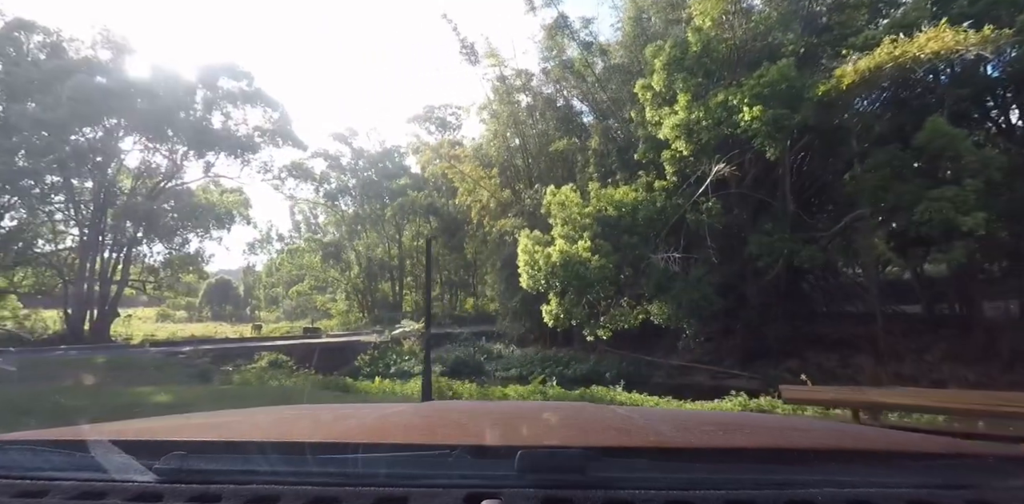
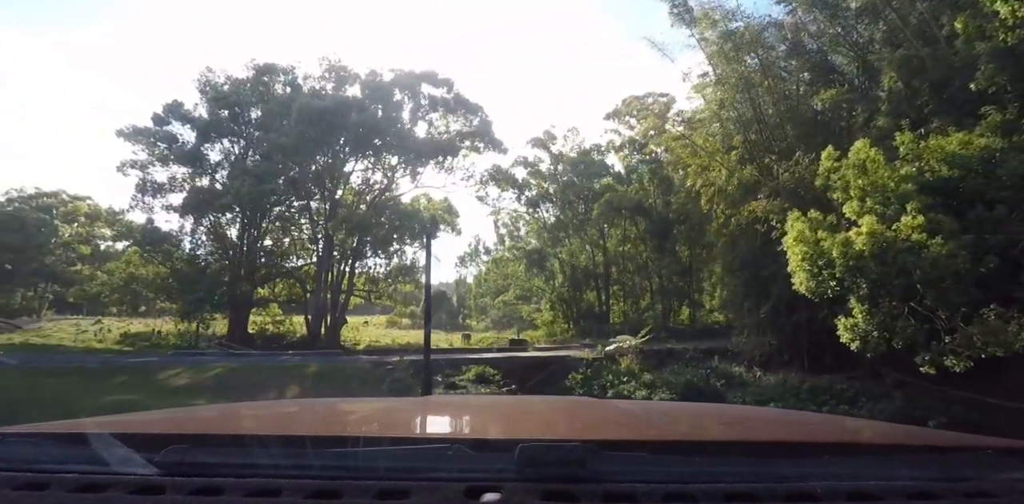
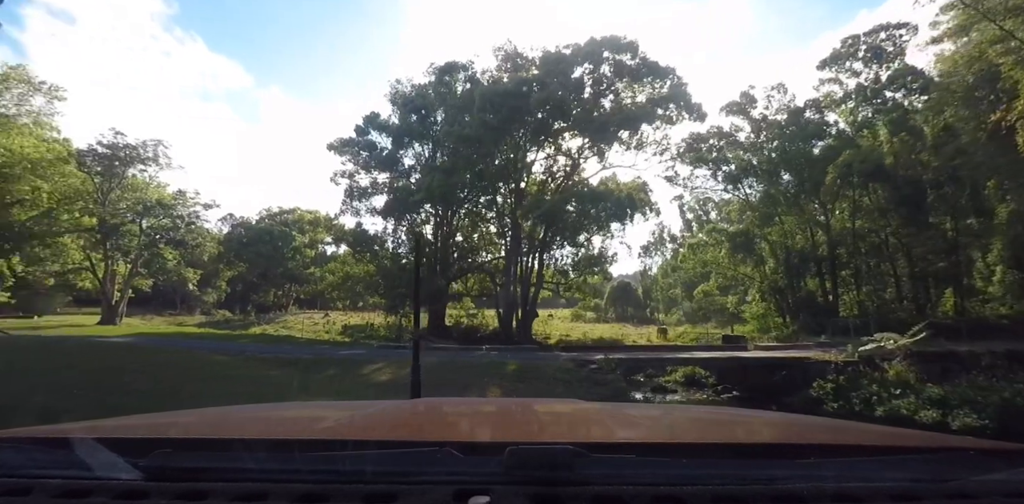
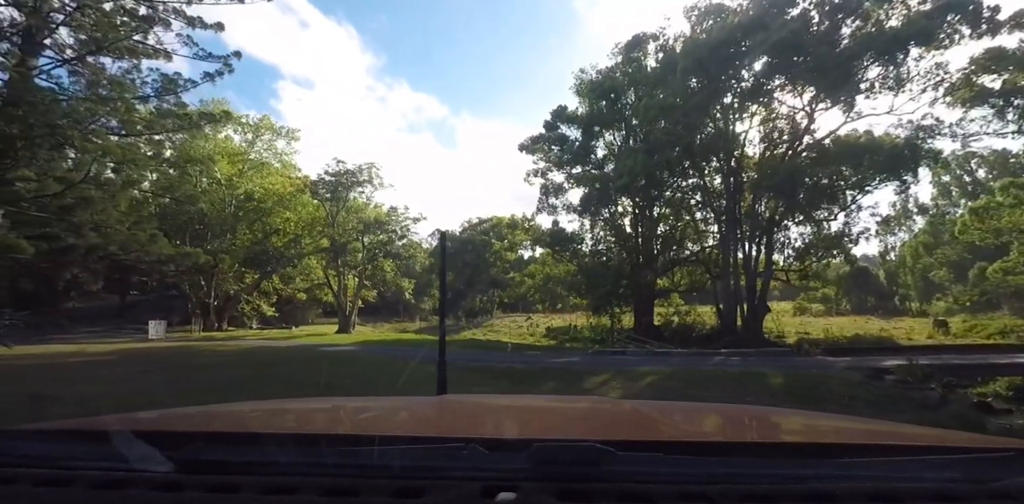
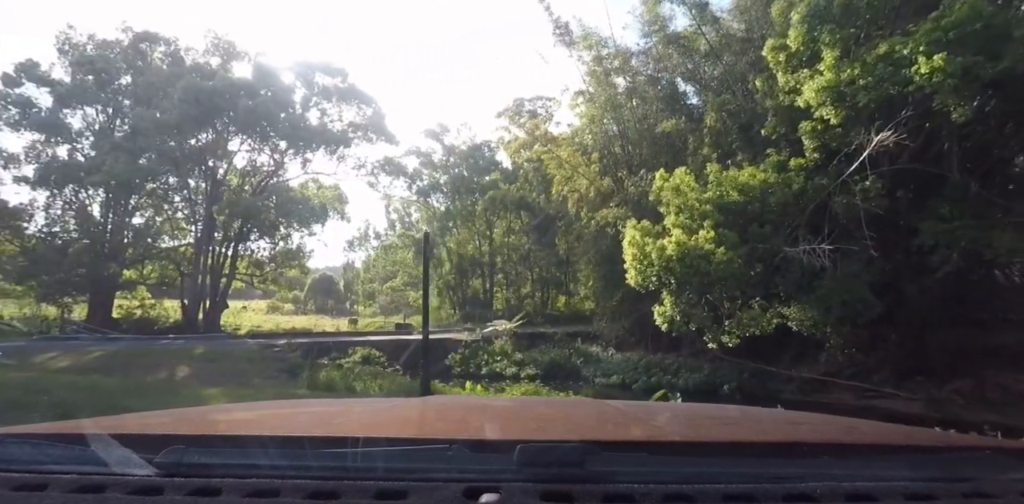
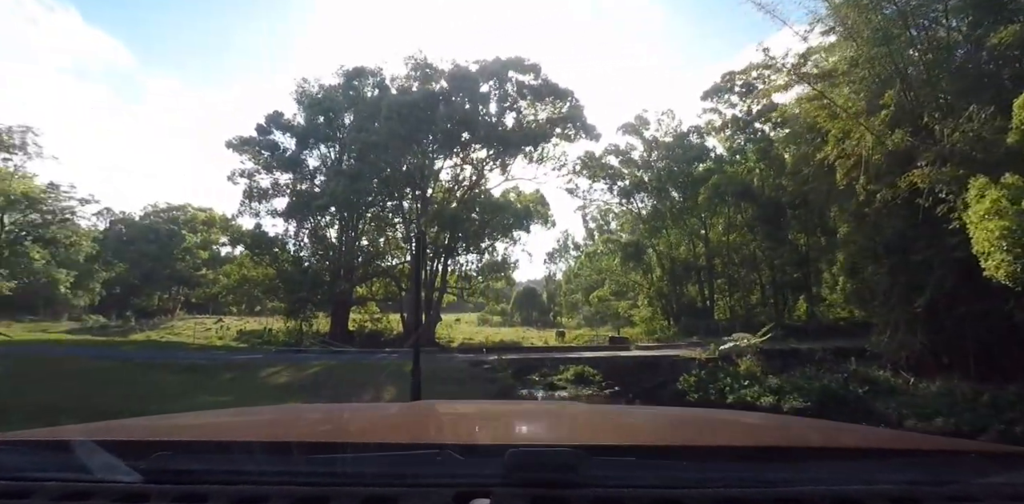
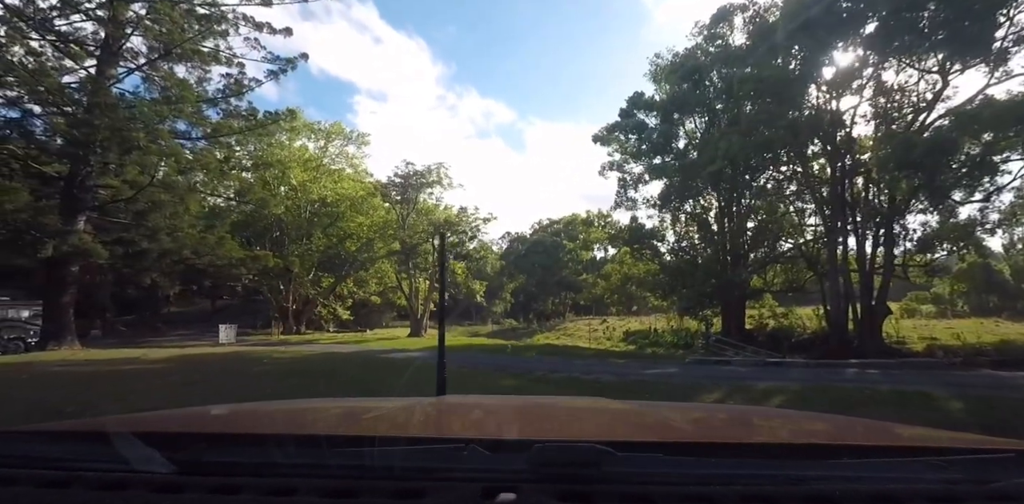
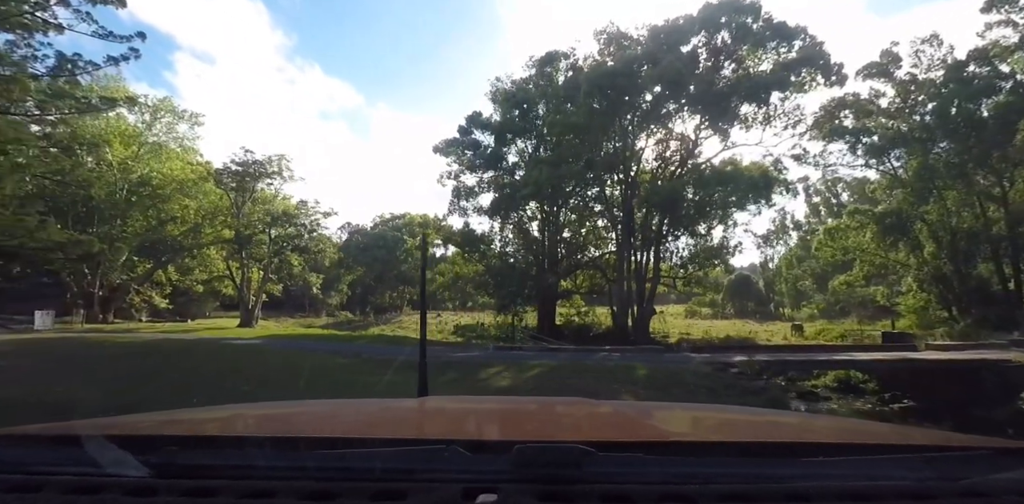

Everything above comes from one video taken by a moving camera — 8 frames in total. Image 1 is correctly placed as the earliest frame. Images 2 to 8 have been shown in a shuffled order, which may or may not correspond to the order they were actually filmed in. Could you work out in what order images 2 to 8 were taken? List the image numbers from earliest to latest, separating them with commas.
5, 2, 6, 3, 8, 4, 7
